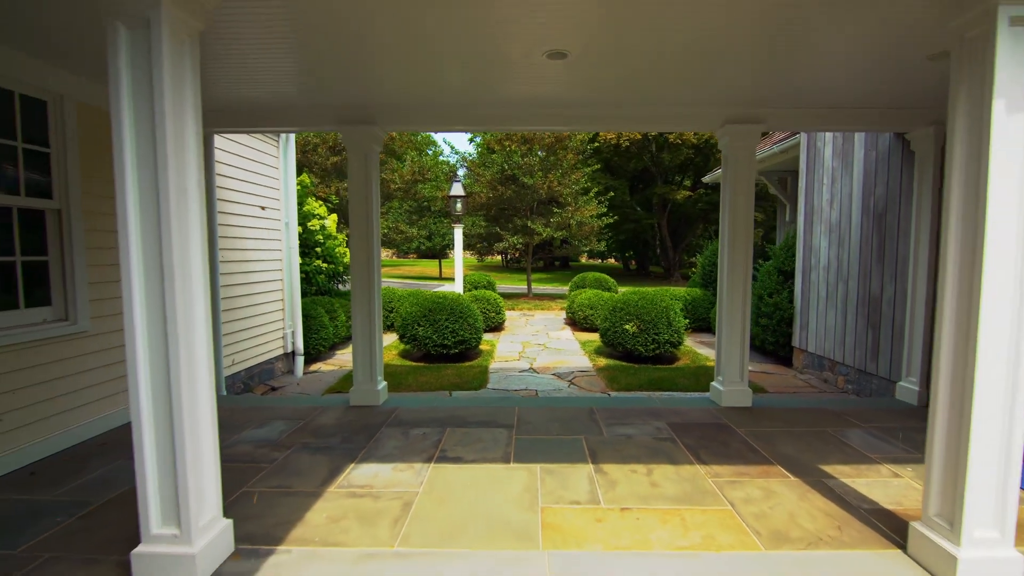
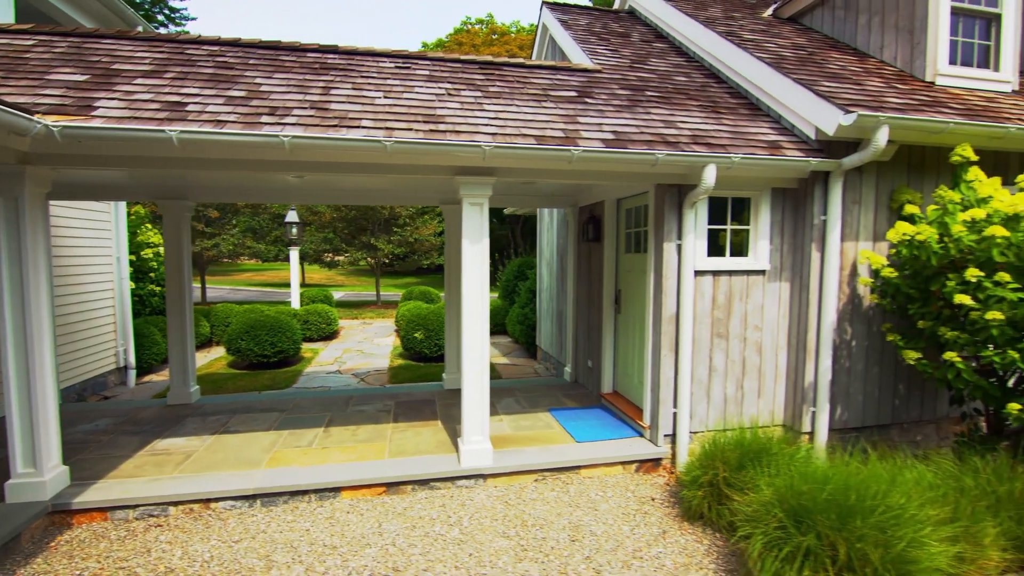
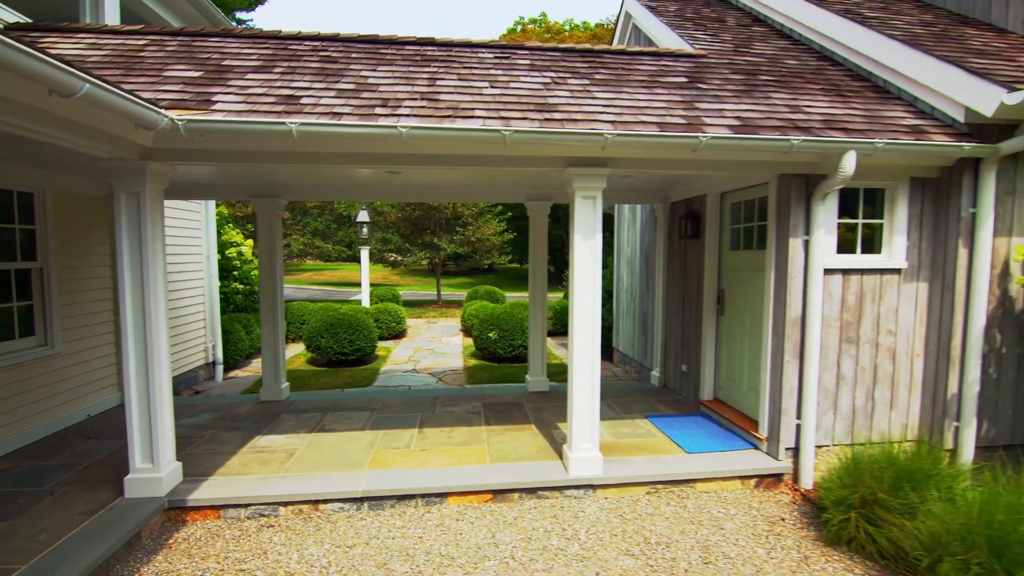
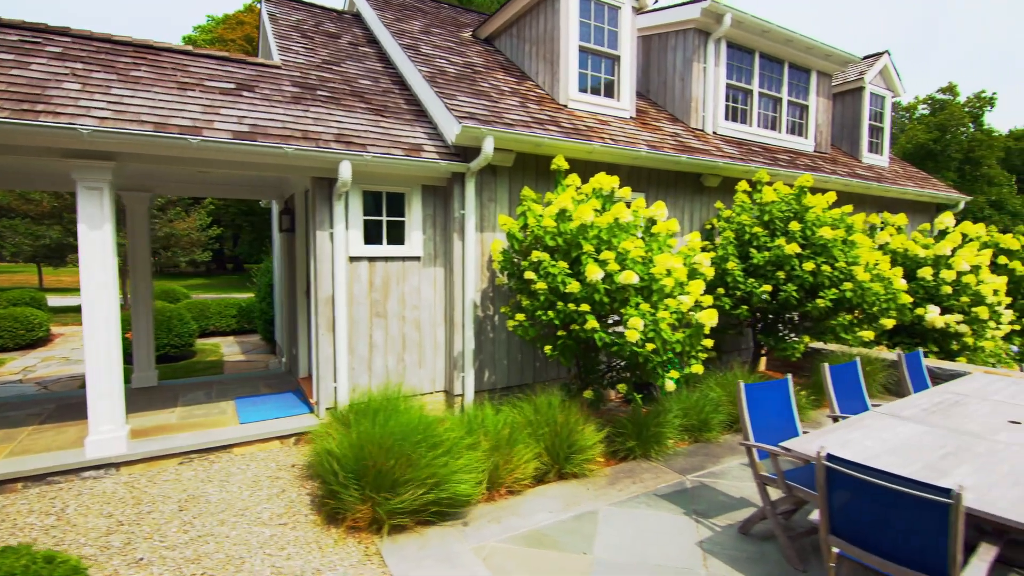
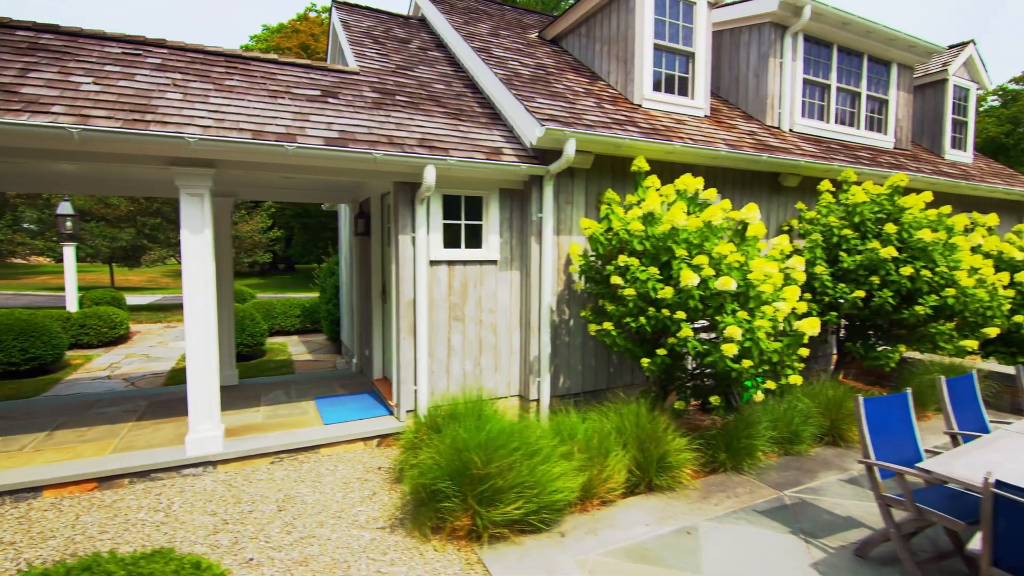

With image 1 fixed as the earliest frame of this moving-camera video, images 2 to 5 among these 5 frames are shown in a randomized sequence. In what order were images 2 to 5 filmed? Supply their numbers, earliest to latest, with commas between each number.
3, 2, 5, 4
